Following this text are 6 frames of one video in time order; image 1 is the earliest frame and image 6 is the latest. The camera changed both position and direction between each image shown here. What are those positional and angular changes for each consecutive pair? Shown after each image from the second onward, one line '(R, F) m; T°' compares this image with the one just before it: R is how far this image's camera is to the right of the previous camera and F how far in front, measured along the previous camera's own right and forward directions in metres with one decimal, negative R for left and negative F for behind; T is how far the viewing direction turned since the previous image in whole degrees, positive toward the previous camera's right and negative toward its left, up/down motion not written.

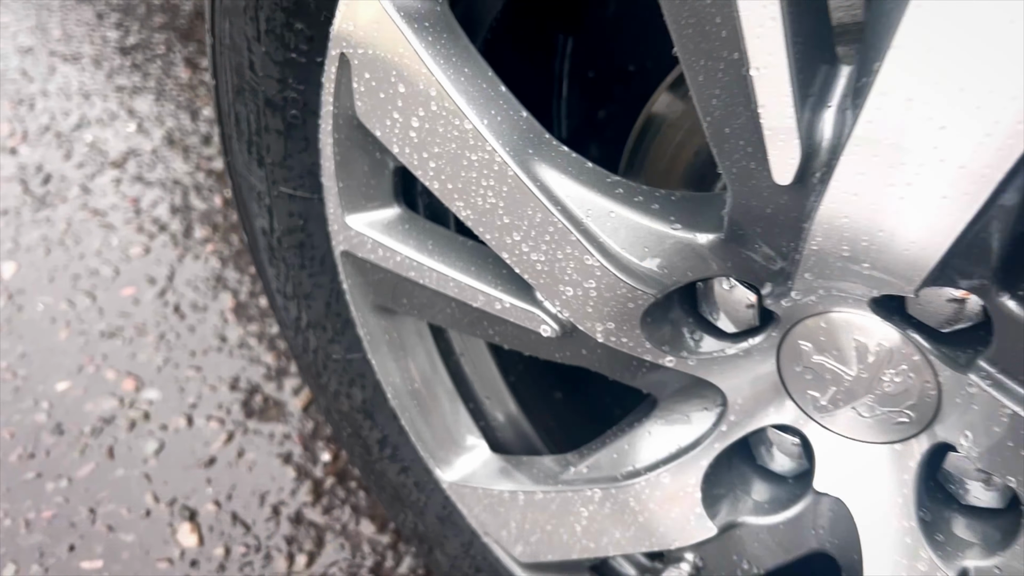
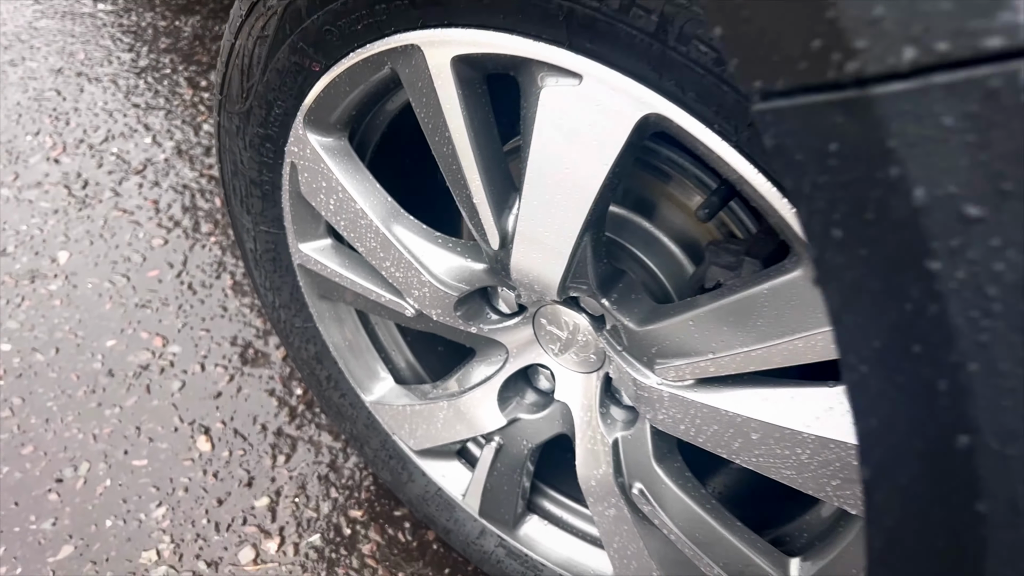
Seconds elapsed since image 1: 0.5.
(+0.1, -0.3) m; 0°
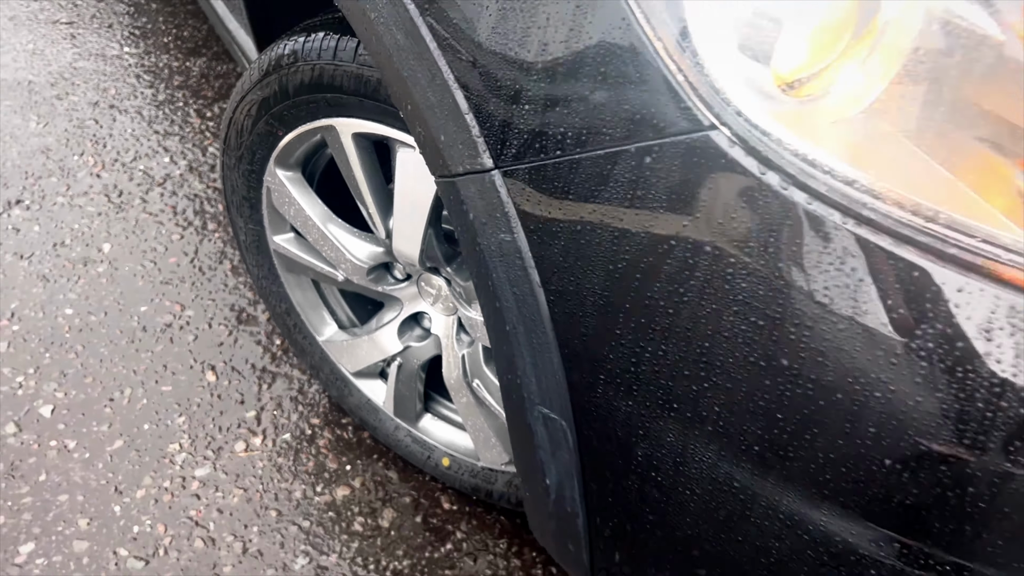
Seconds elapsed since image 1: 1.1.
(+0.1, -0.4) m; 0°
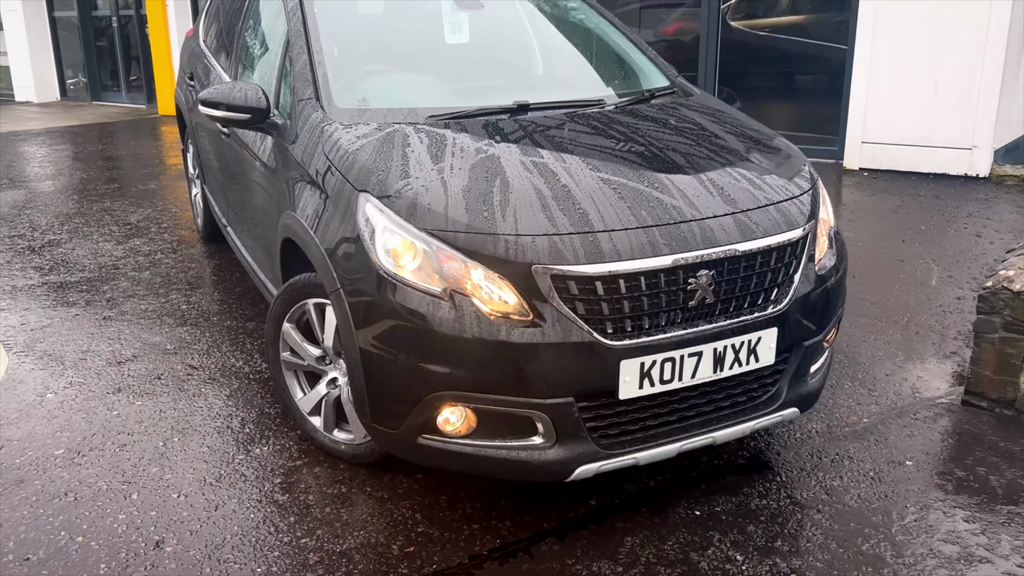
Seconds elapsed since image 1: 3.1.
(+0.5, -1.6) m; -1°
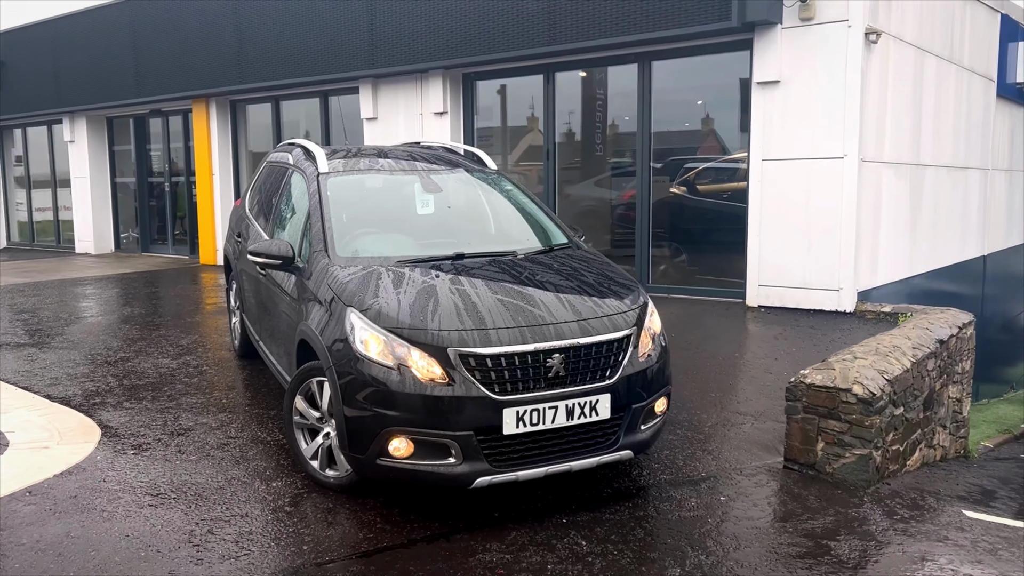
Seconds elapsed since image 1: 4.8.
(+0.4, -1.4) m; -1°
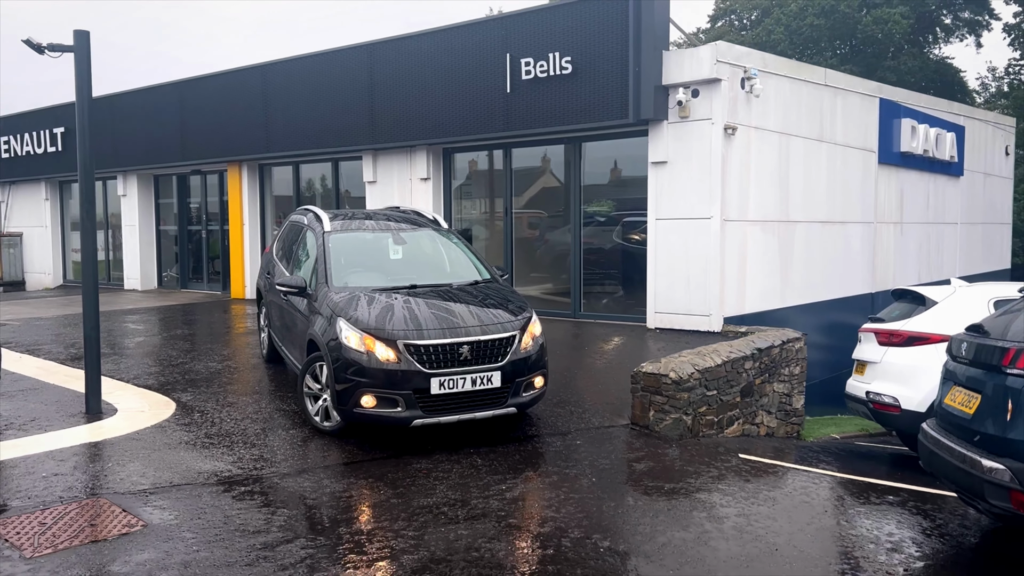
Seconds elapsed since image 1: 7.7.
(+0.6, -2.4) m; -1°
